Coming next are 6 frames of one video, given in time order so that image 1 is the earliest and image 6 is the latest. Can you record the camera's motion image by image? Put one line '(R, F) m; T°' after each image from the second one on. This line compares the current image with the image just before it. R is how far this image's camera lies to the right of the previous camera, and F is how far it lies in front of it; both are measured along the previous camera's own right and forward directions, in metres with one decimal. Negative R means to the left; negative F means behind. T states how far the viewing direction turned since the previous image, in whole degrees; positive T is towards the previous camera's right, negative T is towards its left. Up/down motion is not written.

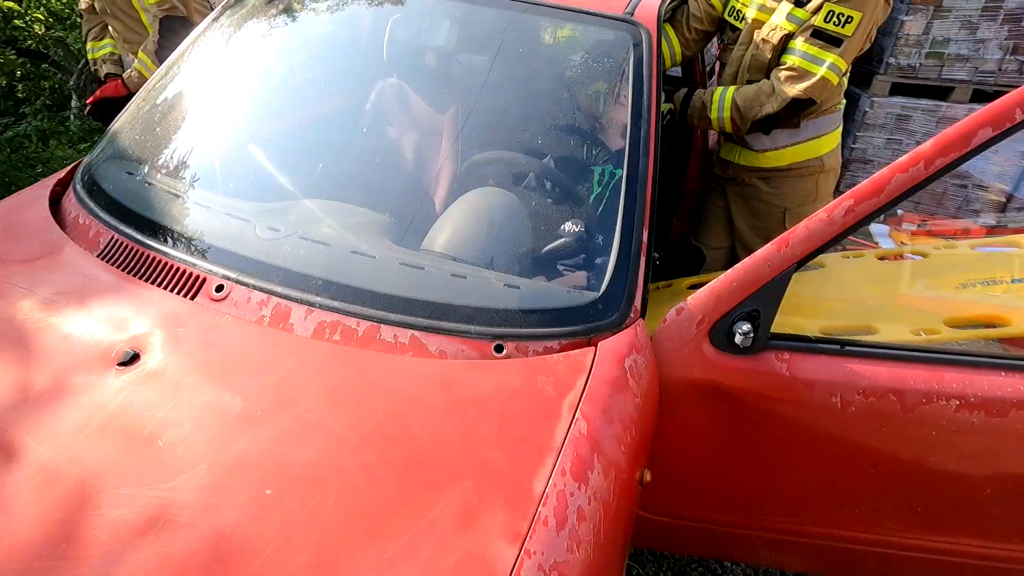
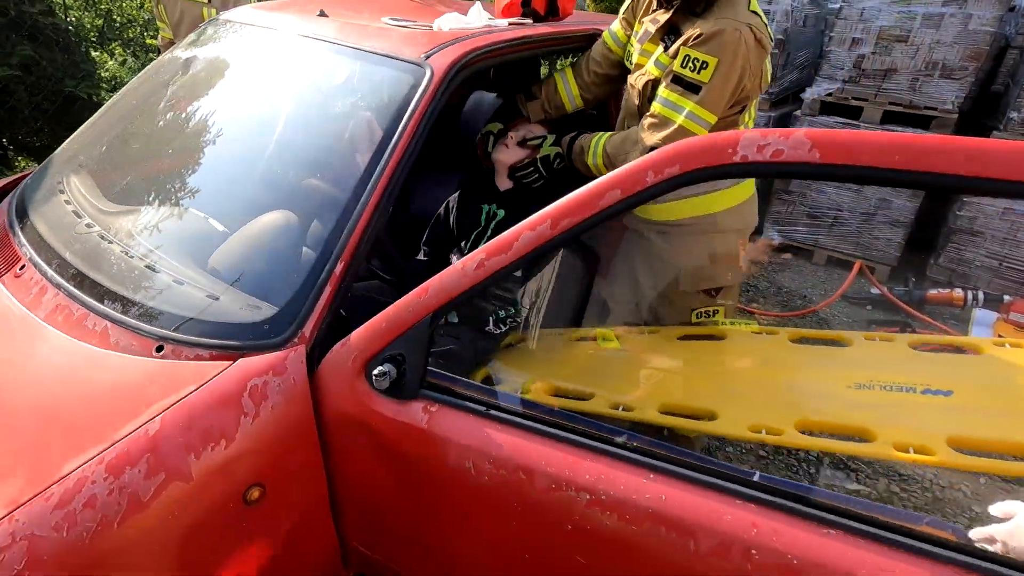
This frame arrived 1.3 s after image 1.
(+1.0, +0.1) m; -16°
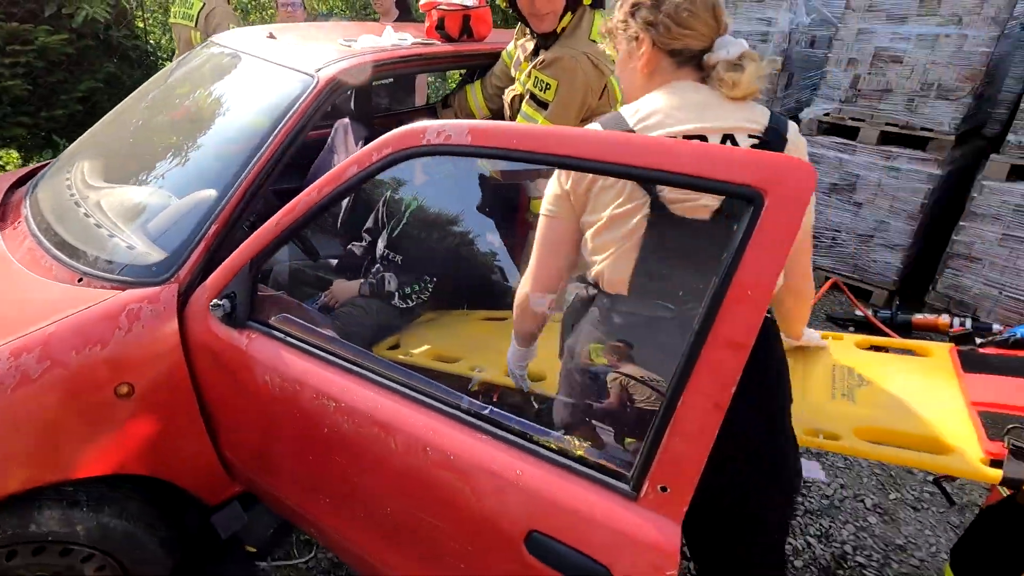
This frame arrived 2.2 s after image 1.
(+0.7, -0.2) m; -8°
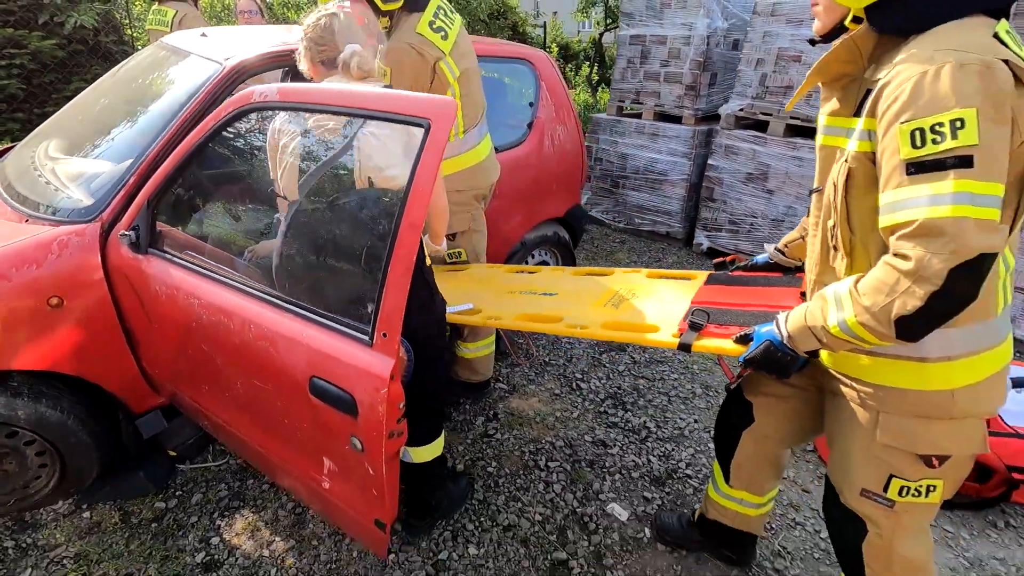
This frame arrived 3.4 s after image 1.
(+0.6, -0.4) m; -1°
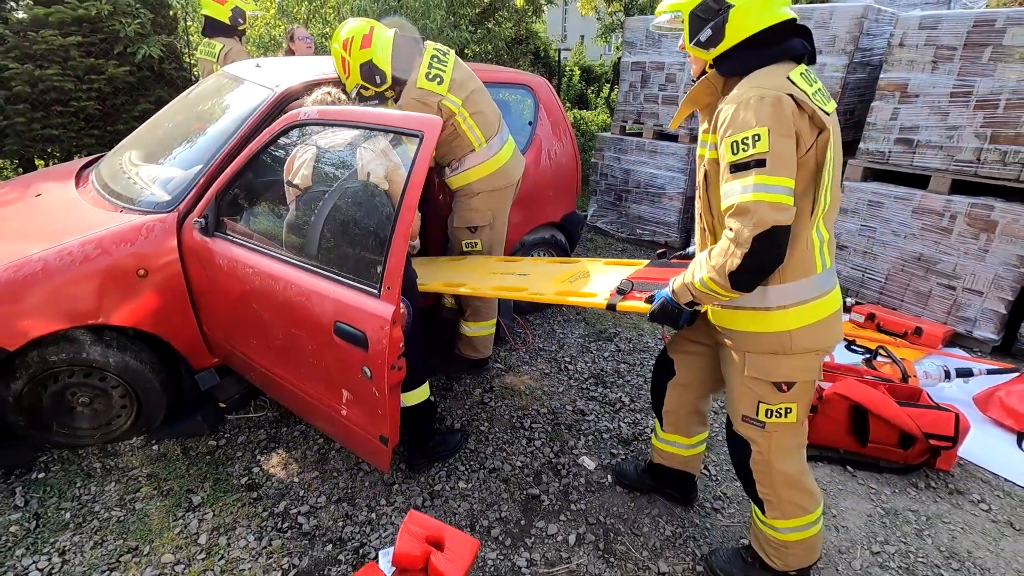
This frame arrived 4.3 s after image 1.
(+0.2, -0.5) m; -3°
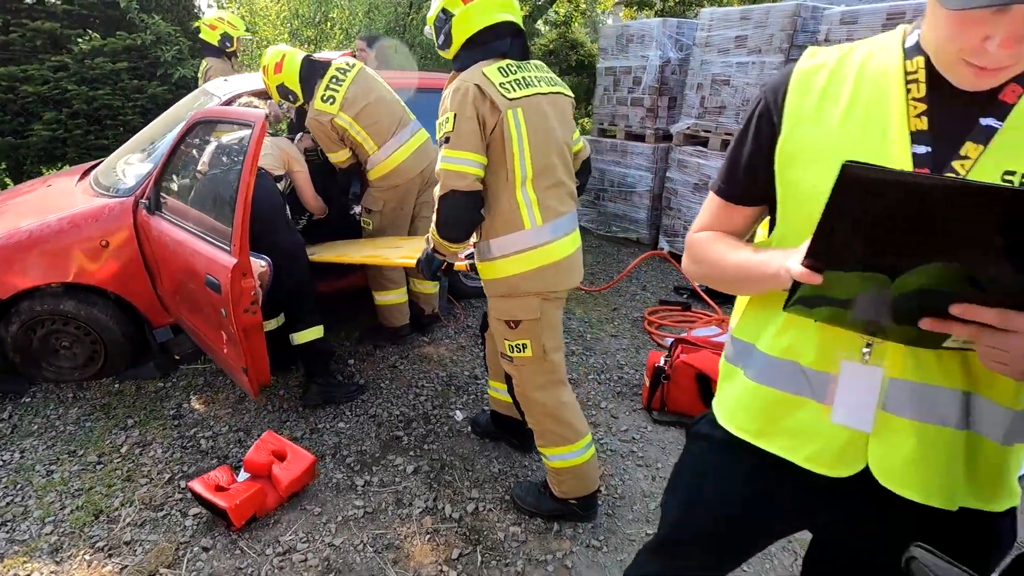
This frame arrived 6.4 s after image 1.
(+1.1, -0.3) m; -7°
